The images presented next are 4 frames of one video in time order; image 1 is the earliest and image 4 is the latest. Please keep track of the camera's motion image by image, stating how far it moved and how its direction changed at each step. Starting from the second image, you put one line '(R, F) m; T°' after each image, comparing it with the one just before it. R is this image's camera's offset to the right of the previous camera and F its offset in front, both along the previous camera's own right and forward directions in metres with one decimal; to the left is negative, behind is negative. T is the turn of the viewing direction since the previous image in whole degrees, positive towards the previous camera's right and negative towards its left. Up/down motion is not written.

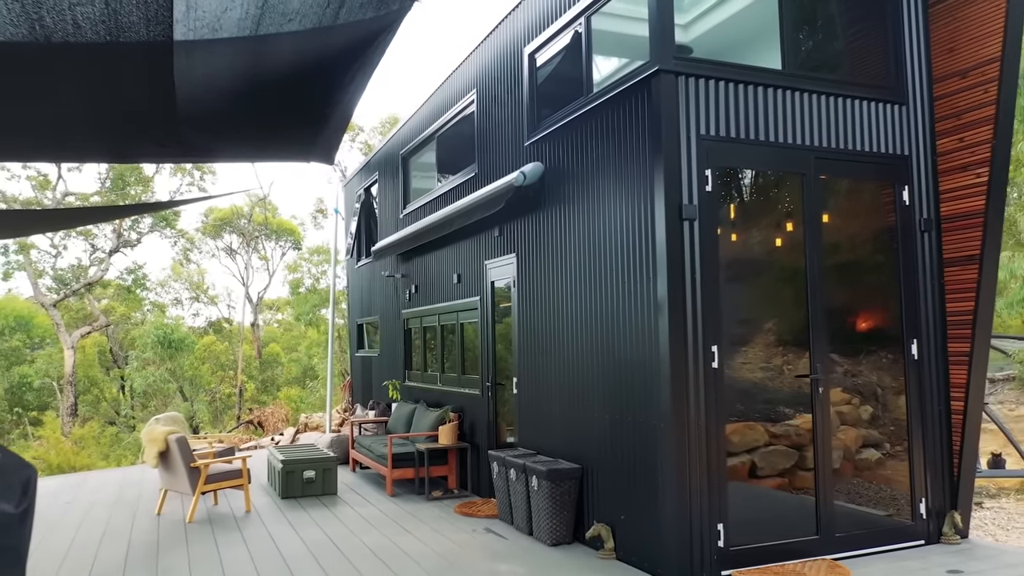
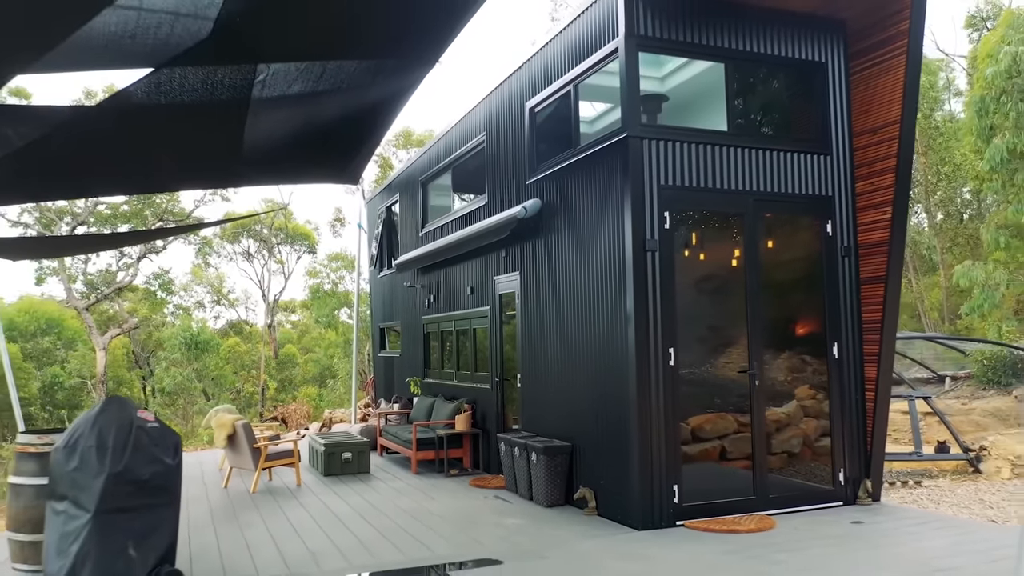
(0.0, -1.2) m; -1°
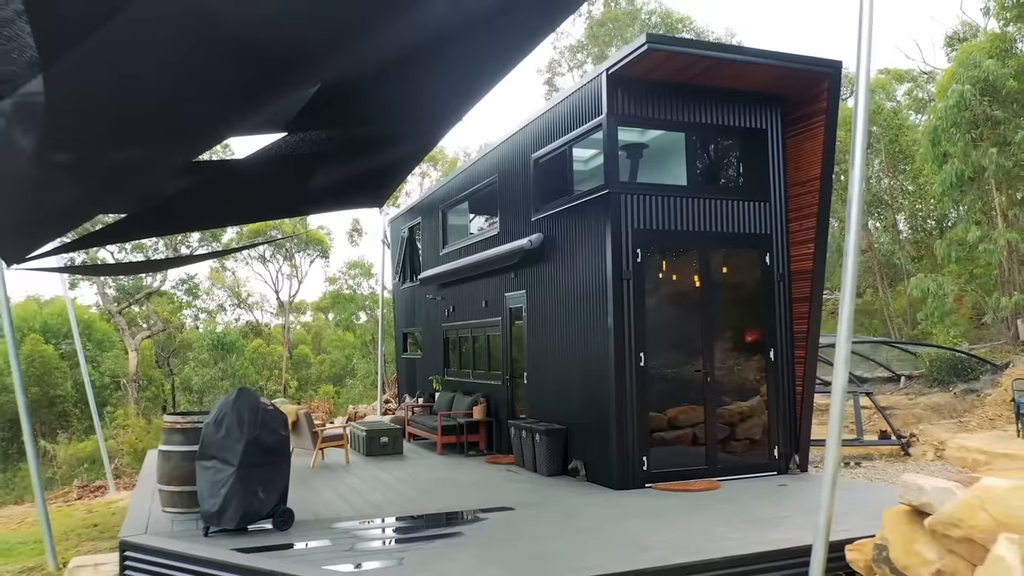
(-0.1, -1.7) m; 0°
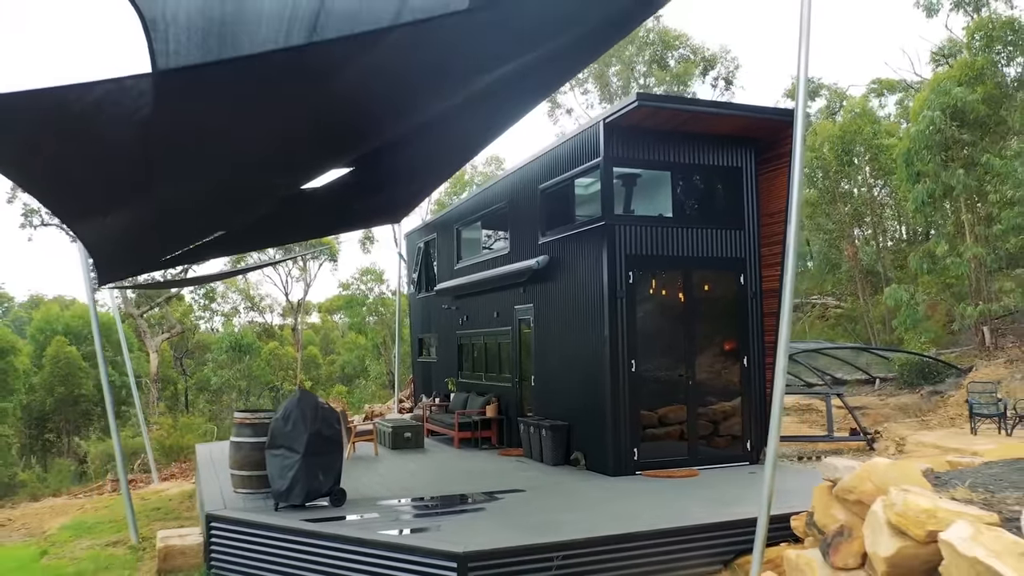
(-0.1, -1.2) m; 0°
